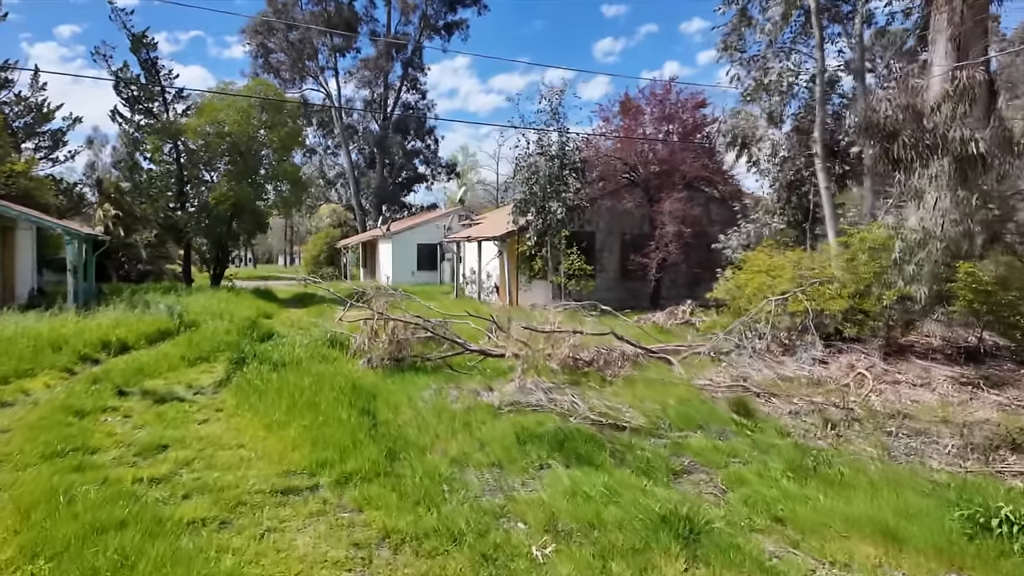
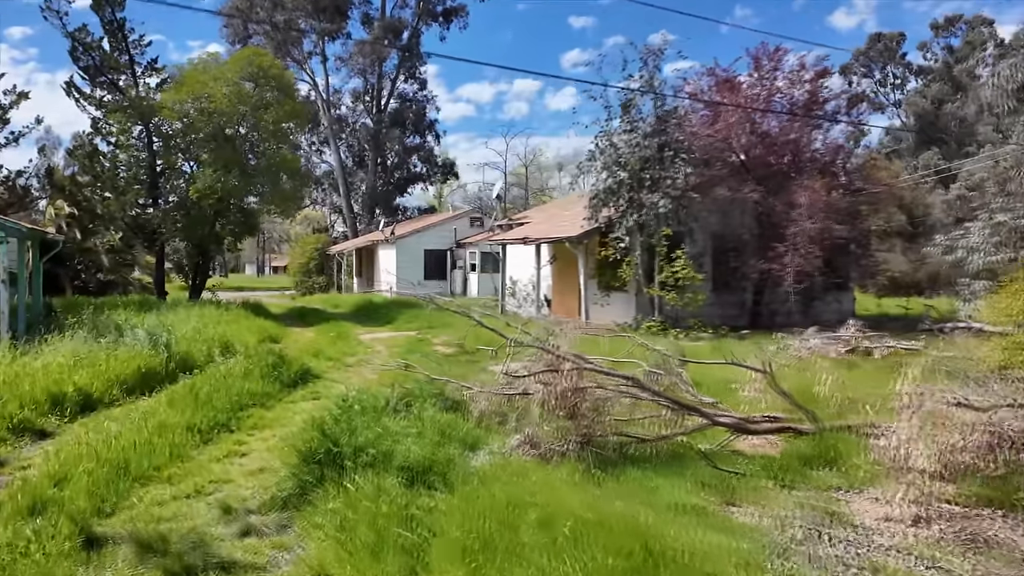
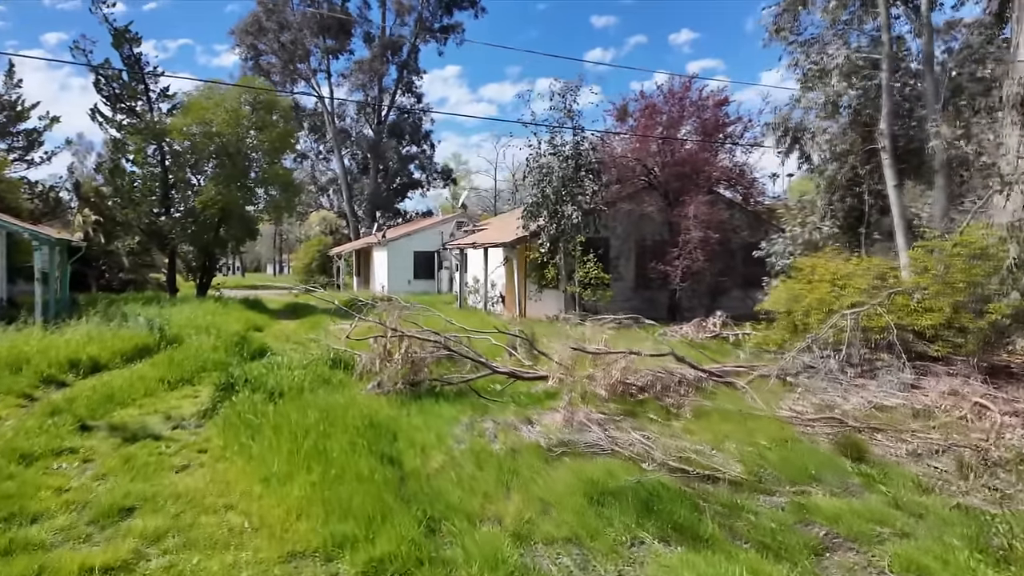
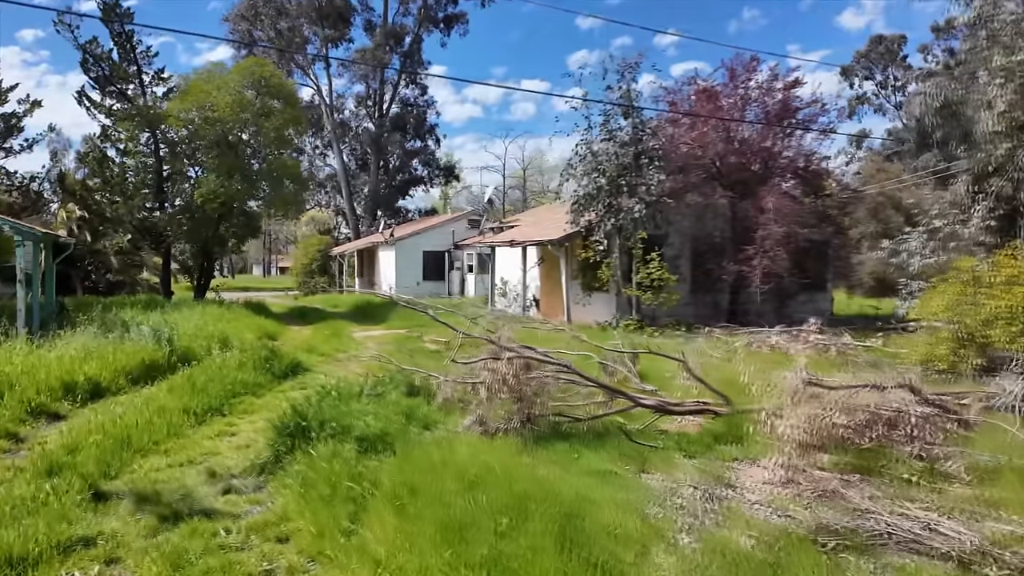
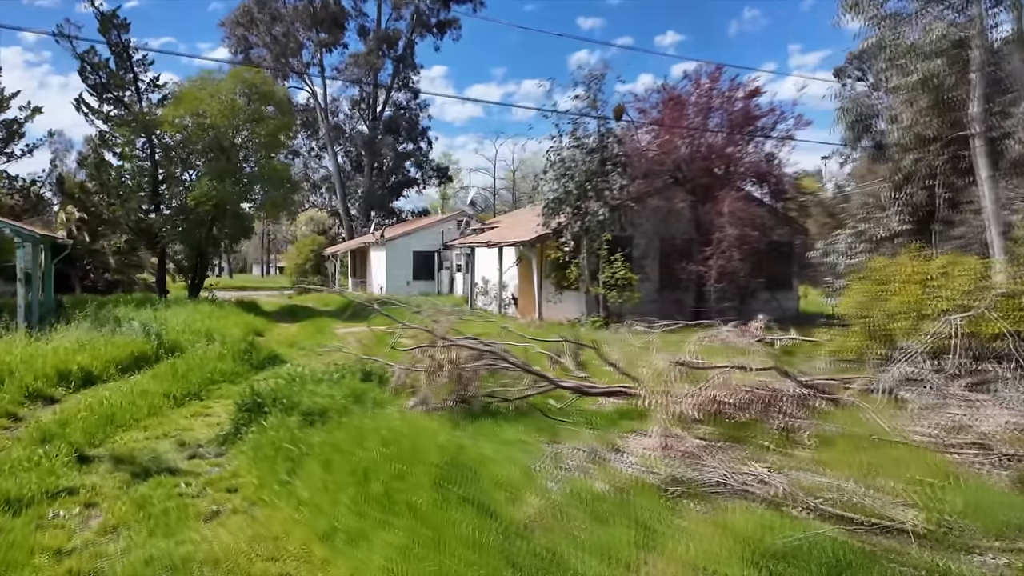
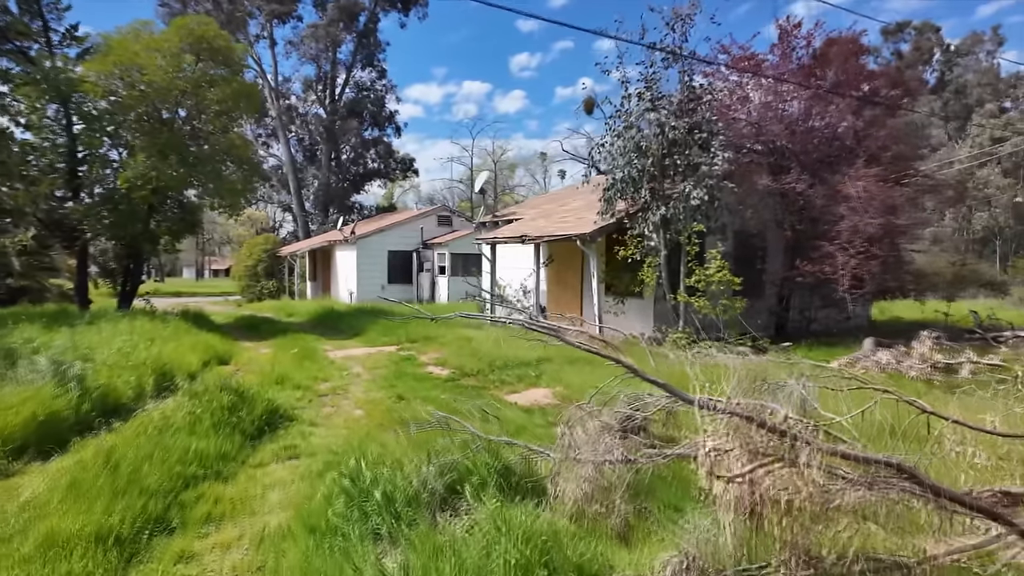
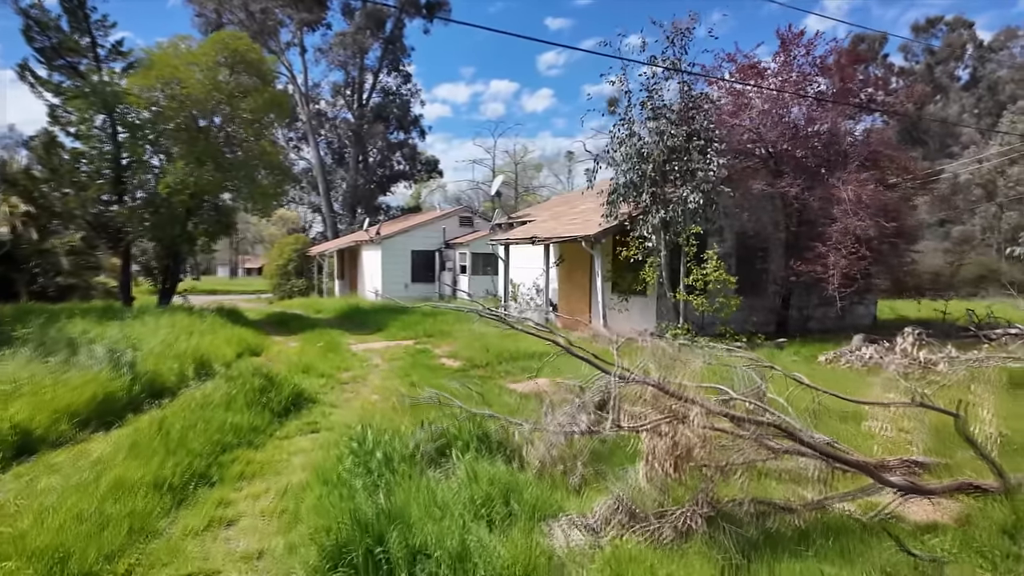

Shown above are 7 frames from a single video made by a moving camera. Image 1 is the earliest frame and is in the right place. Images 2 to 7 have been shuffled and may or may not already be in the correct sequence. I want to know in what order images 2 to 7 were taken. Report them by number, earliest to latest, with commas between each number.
3, 5, 4, 2, 7, 6
